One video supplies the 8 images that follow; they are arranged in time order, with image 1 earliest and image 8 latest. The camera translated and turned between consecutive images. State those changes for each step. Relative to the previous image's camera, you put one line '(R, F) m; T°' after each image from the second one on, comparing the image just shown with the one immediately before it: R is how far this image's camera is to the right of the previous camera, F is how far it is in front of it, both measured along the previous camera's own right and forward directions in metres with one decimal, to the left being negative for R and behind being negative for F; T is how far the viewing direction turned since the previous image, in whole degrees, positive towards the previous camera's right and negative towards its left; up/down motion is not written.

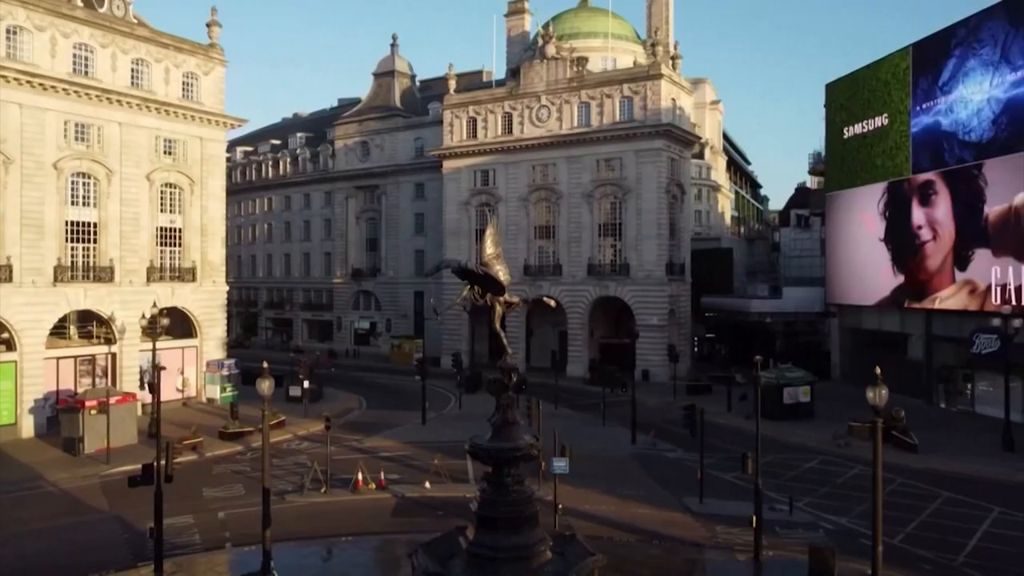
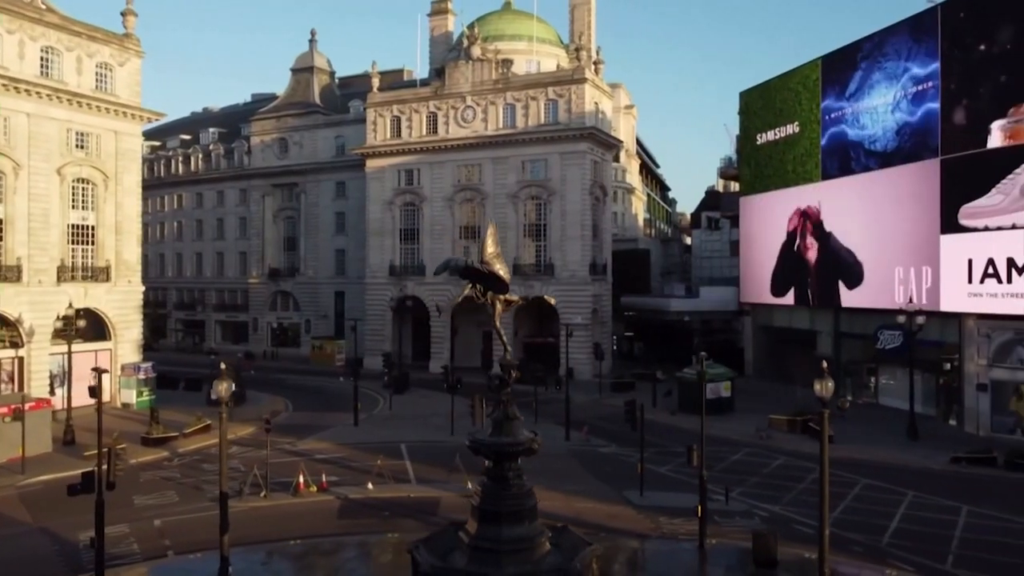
(-1.4, -0.2) m; +7°
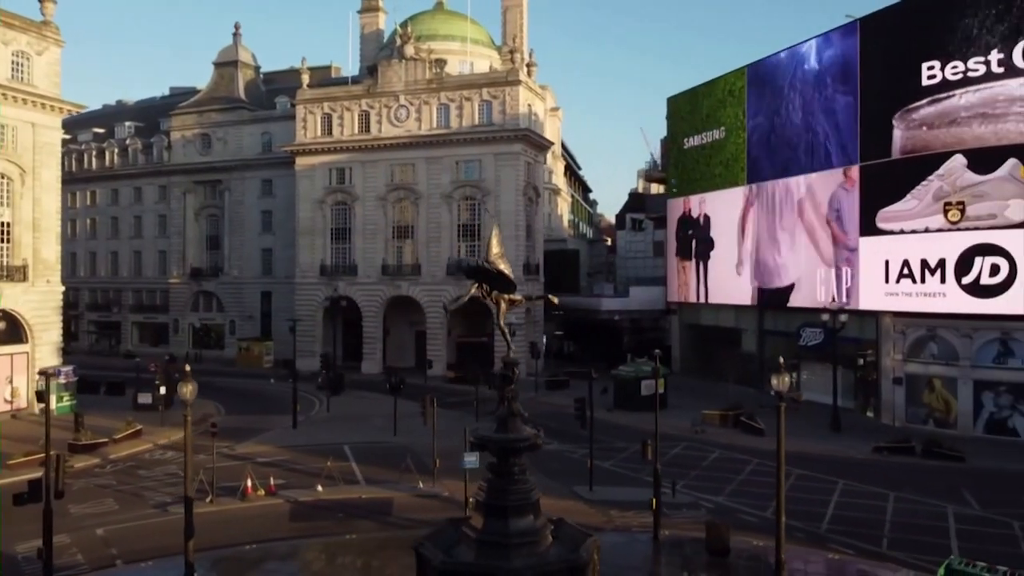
(-1.4, -0.2) m; +6°
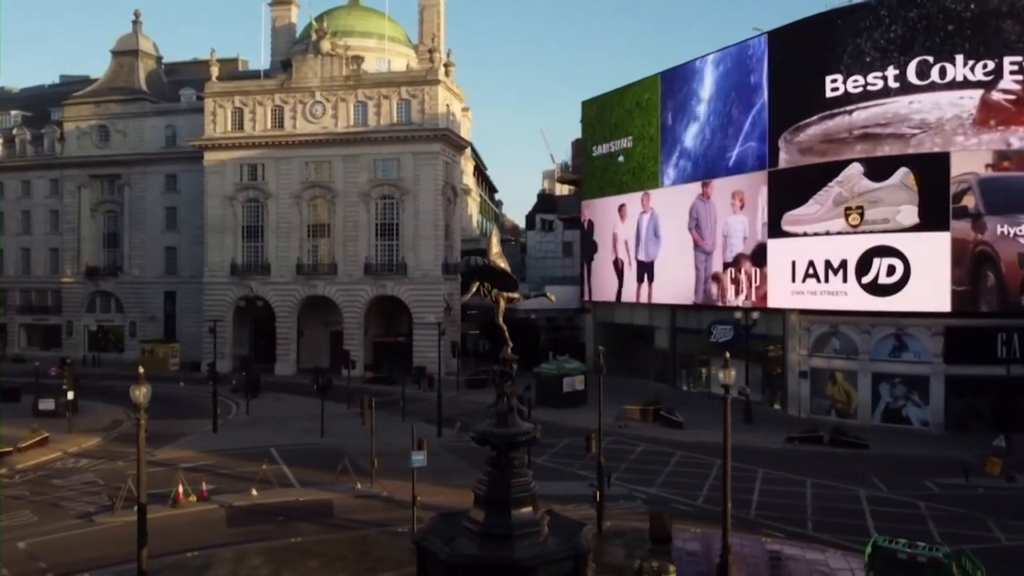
(-1.6, -0.3) m; +7°
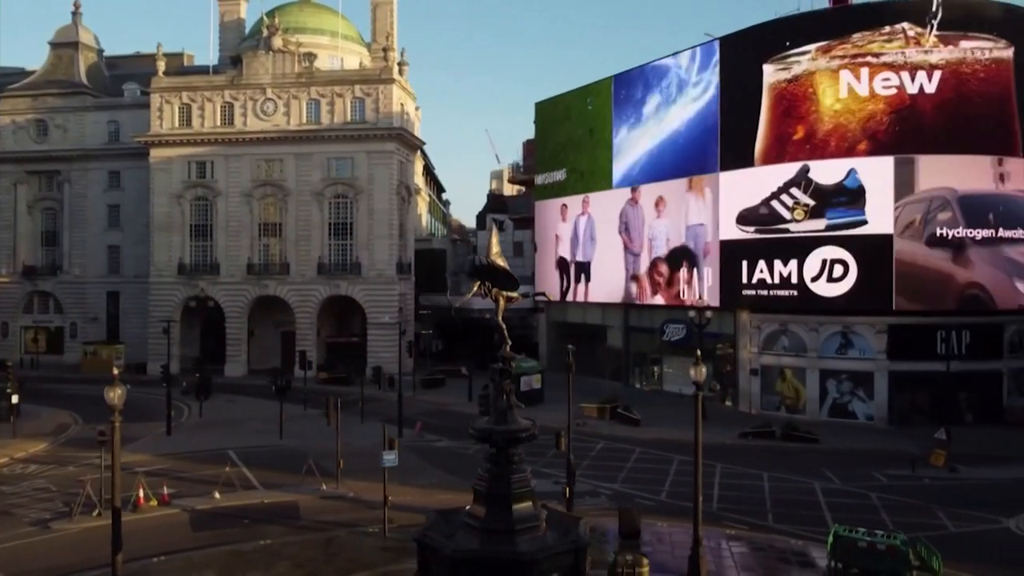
(-0.9, -0.2) m; +4°
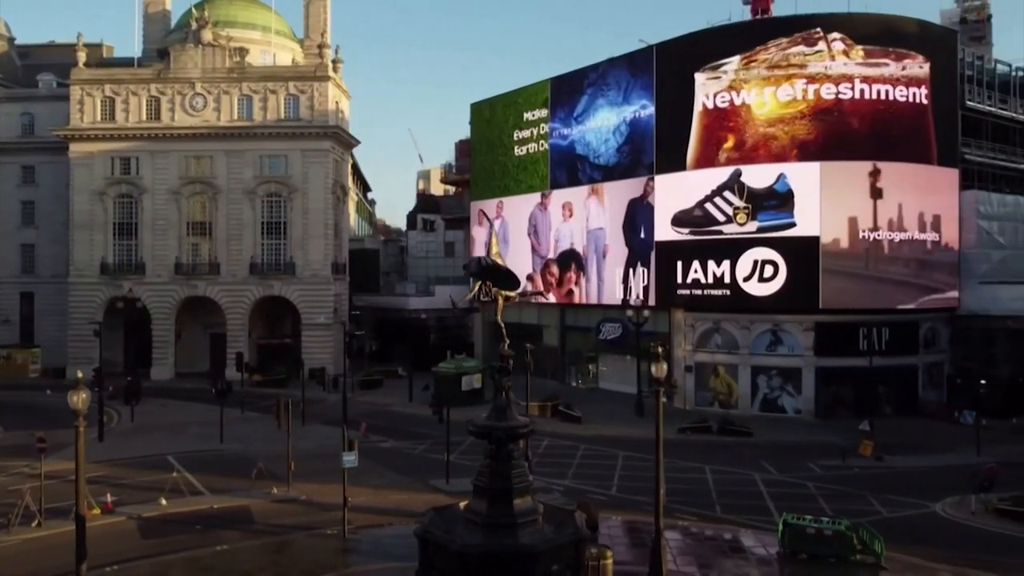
(-1.3, -0.2) m; +6°
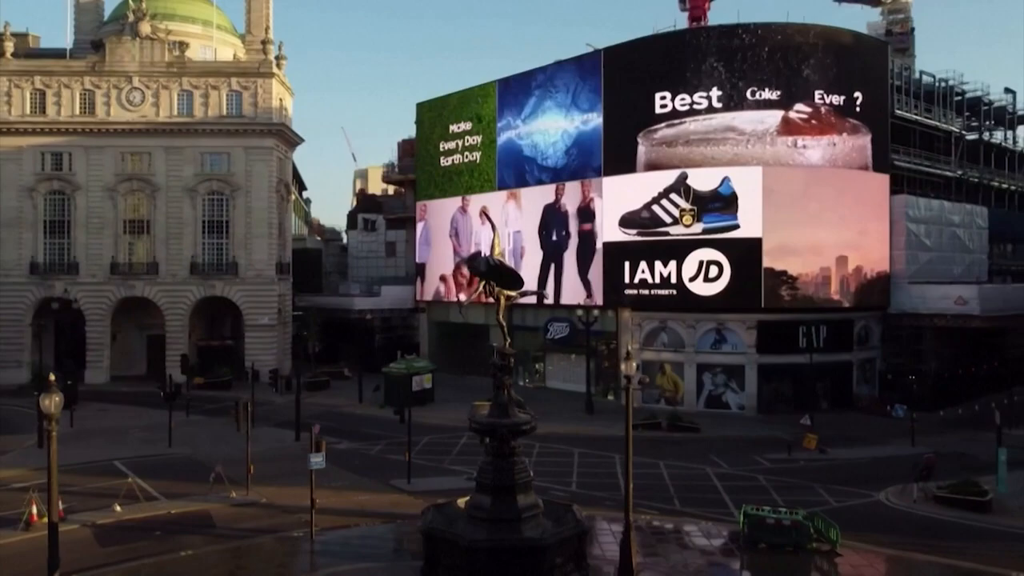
(-1.2, -0.2) m; +5°
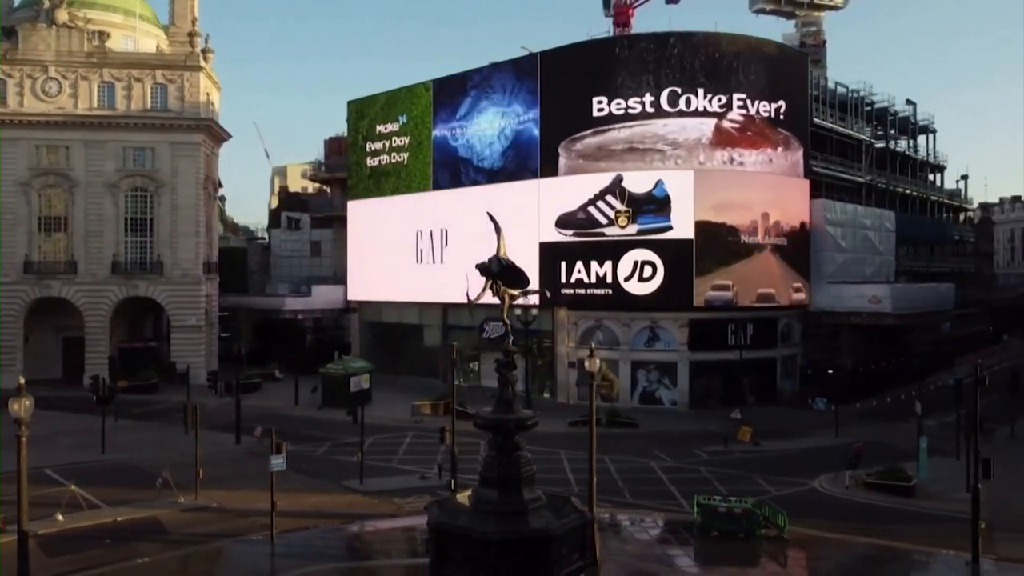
(-1.6, -0.3) m; +6°
